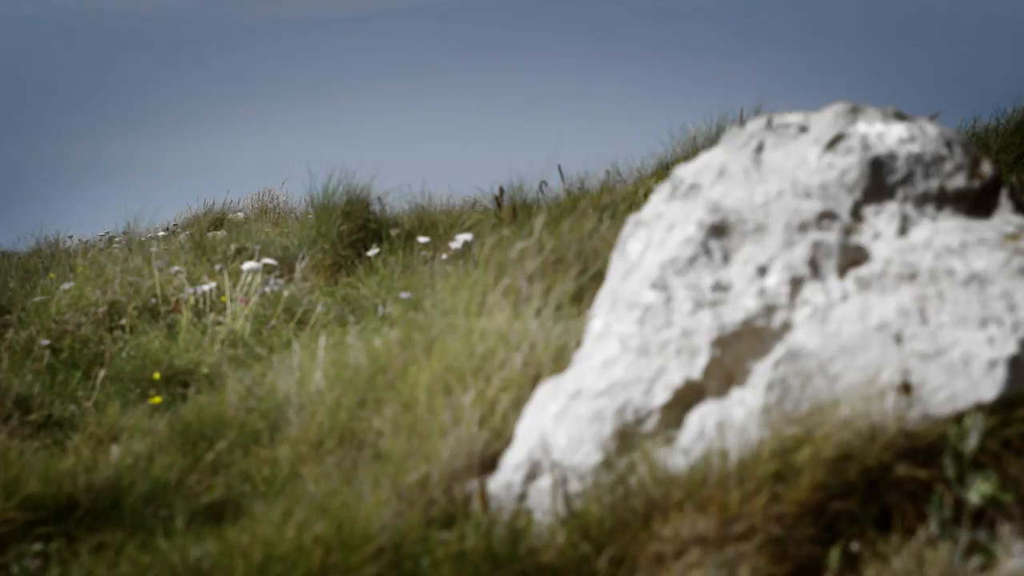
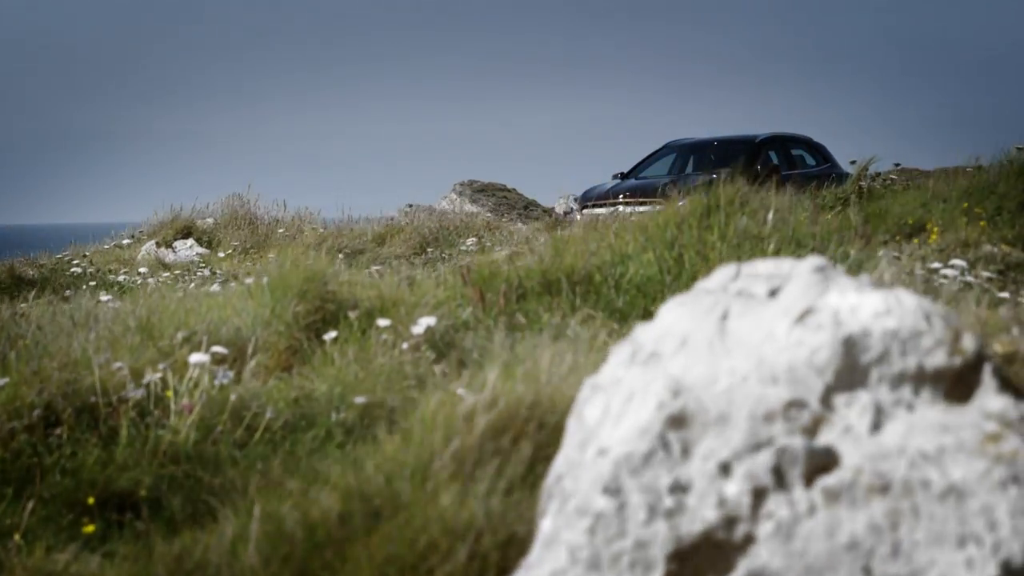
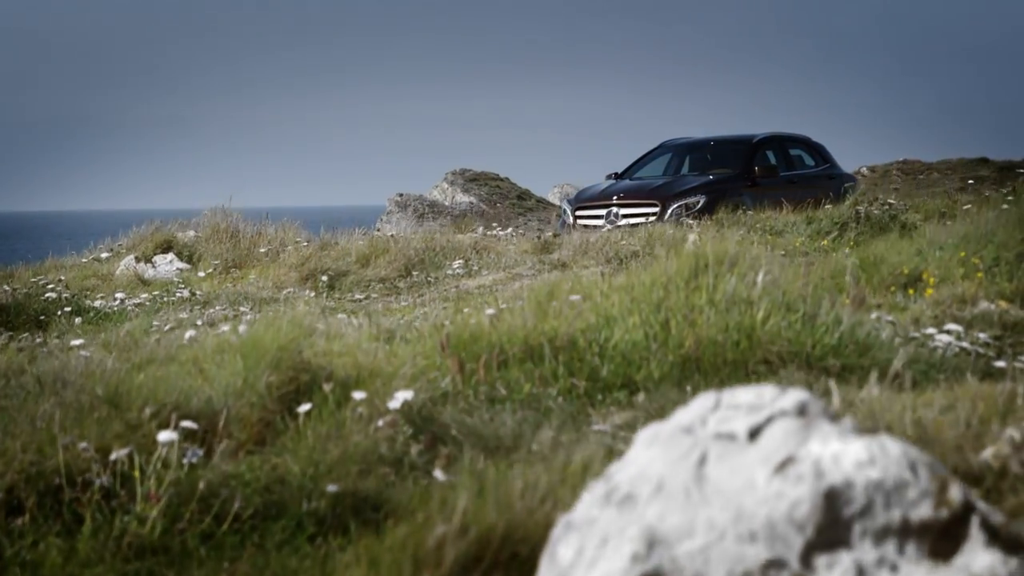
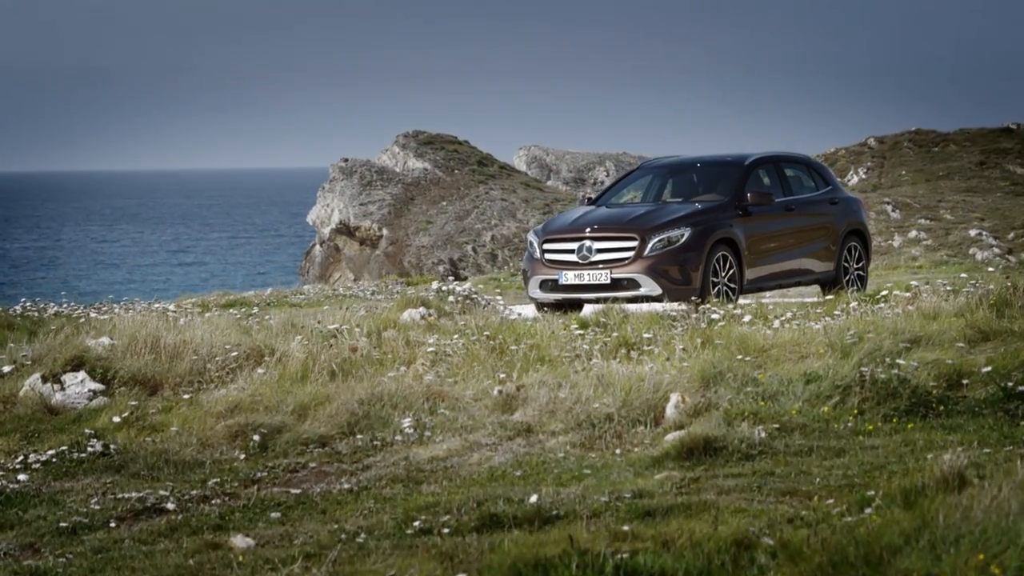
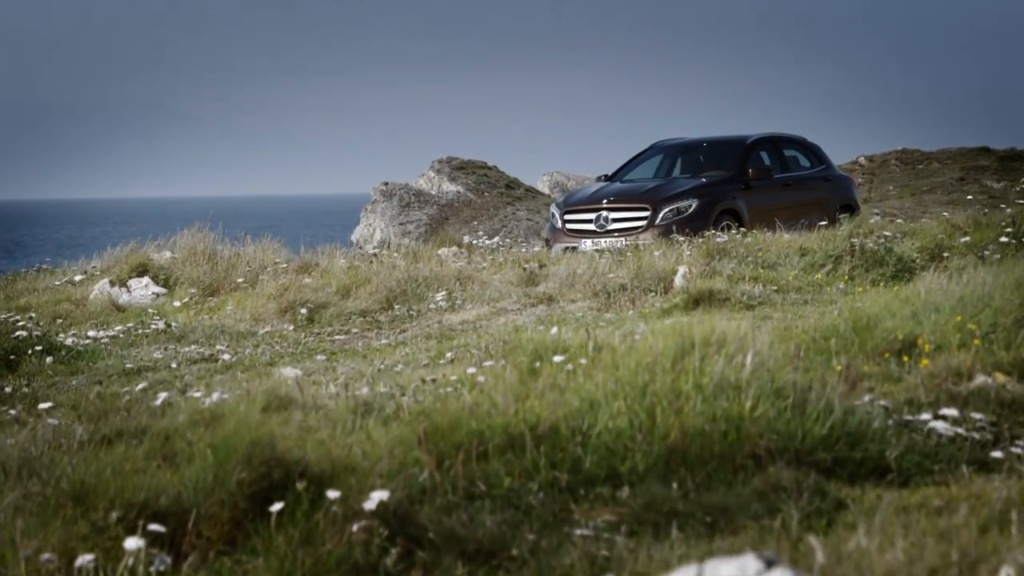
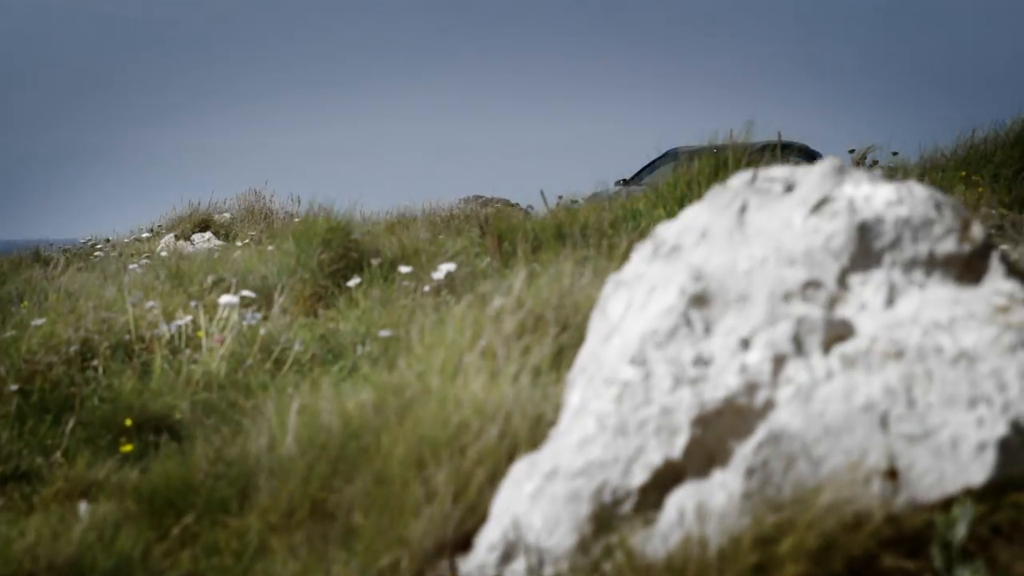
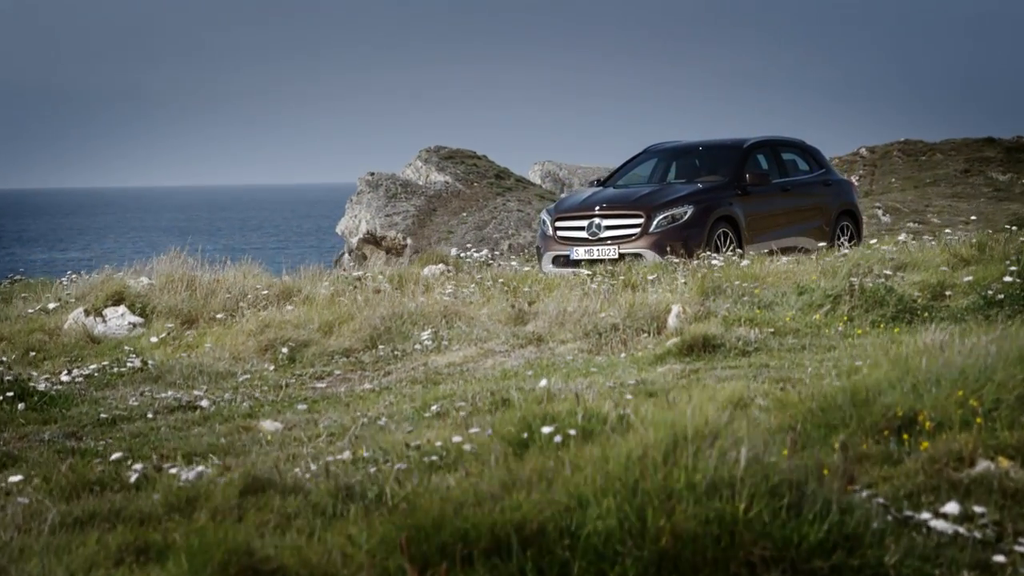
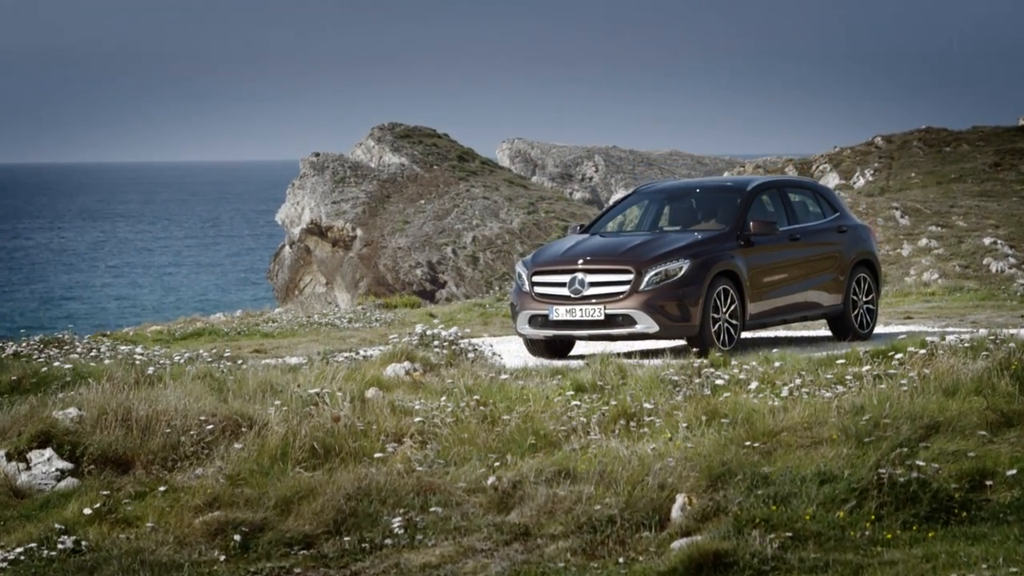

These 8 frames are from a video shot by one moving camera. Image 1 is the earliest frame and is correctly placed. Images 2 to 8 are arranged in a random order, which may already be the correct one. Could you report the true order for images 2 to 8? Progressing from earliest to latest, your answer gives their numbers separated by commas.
6, 2, 3, 5, 7, 4, 8
